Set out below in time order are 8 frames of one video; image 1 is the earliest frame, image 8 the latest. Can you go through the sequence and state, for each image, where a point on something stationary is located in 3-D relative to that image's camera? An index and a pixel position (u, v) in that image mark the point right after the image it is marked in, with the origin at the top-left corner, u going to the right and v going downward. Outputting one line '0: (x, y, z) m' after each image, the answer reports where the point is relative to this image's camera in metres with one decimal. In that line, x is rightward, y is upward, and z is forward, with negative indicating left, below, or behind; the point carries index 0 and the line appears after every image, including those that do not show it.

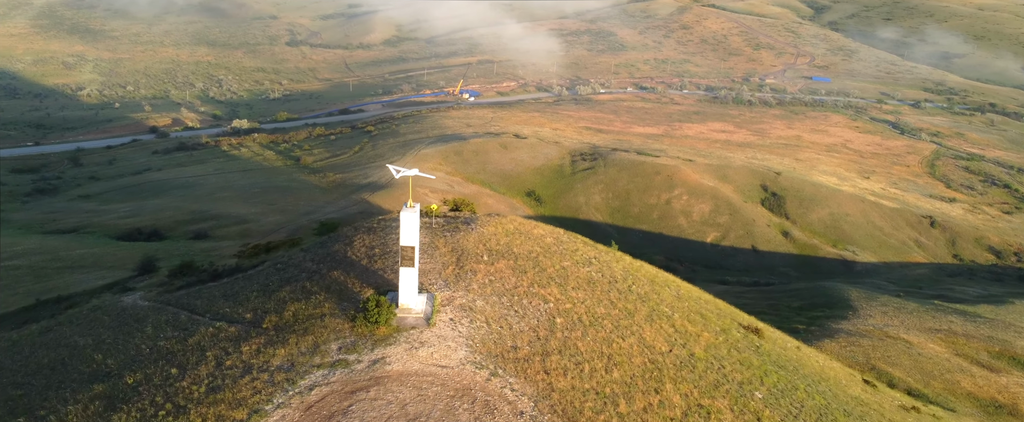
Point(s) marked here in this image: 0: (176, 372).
0: (-8.6, -4.1, +15.2) m
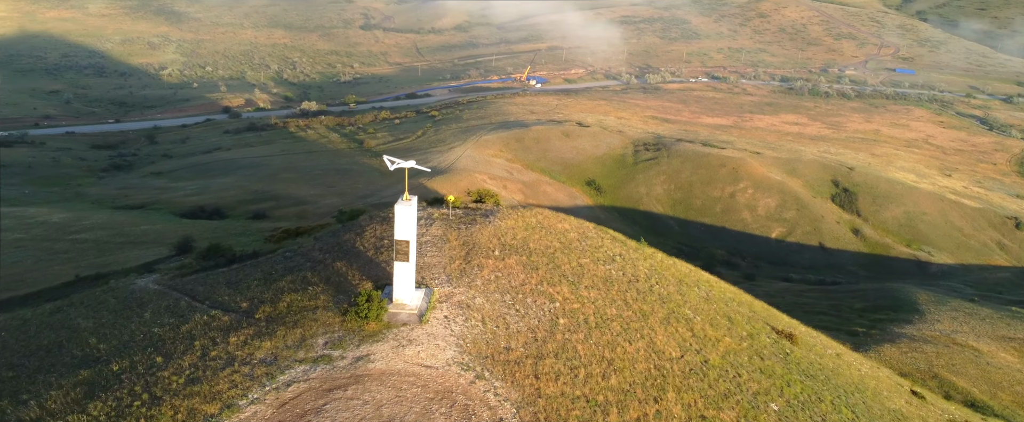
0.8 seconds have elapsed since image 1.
0: (-8.9, -3.8, +15.1) m
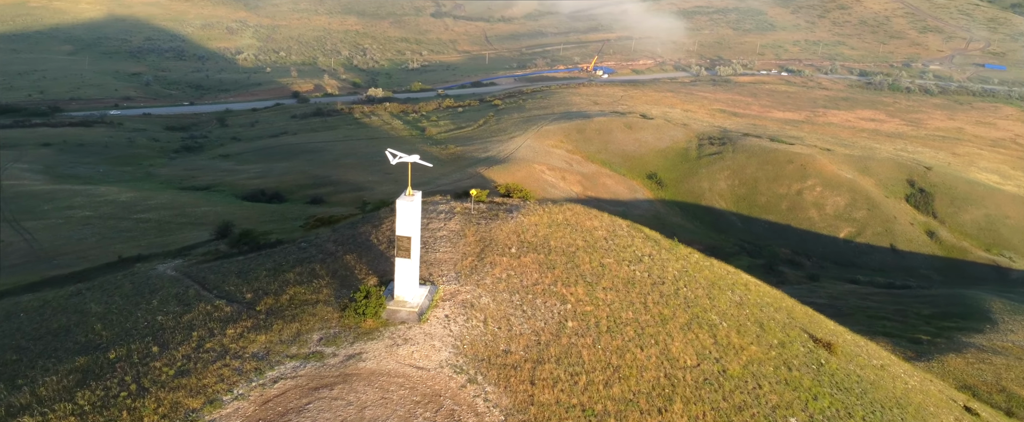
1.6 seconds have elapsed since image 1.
0: (-9.0, -3.6, +15.1) m
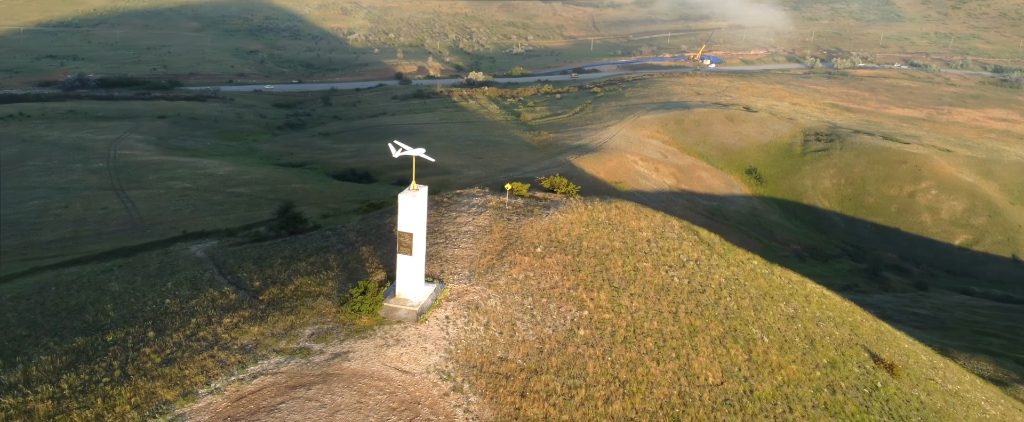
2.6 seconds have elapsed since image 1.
0: (-9.2, -3.2, +15.3) m
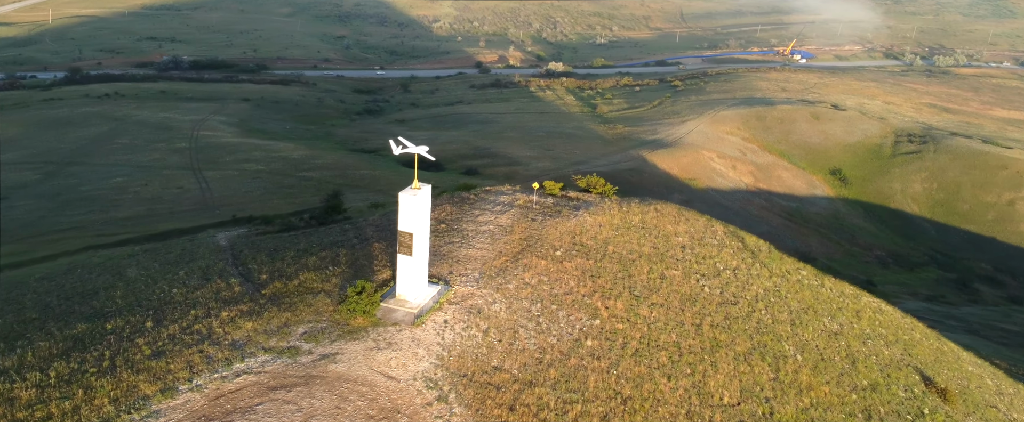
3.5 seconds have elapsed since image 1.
0: (-9.4, -3.0, +15.4) m
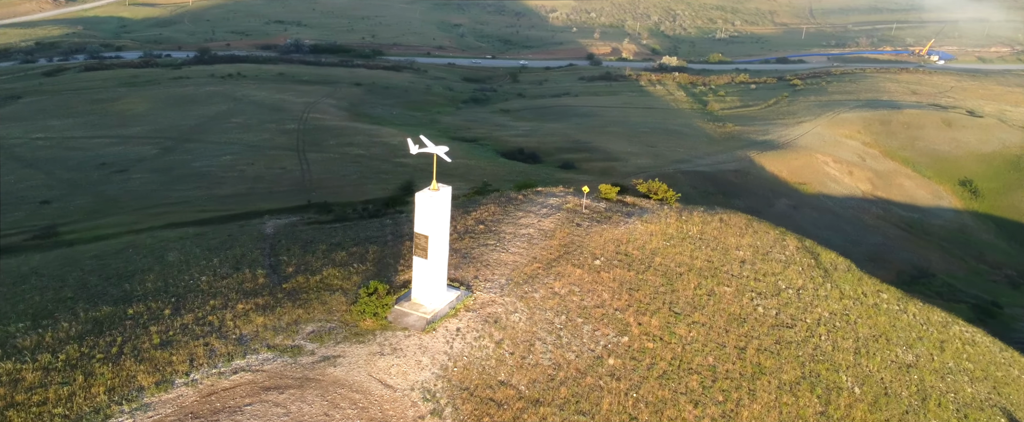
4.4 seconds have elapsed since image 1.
0: (-9.1, -2.7, +15.7) m
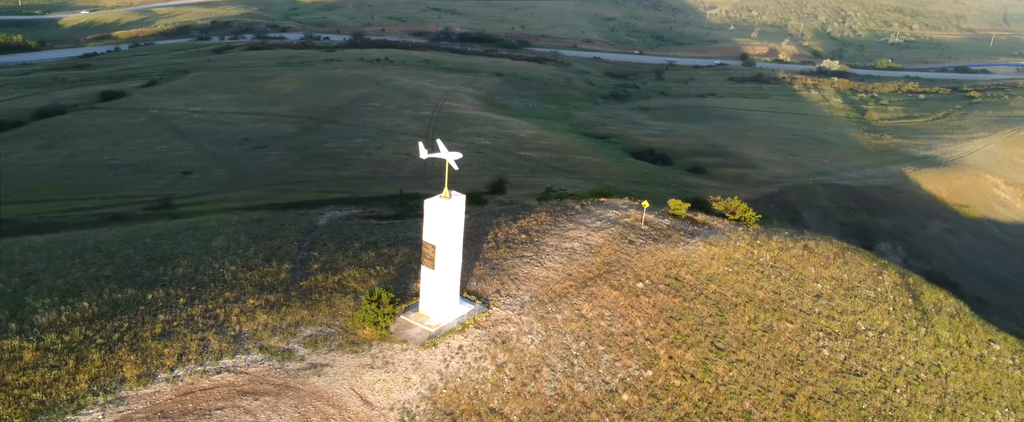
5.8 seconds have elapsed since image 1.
0: (-9.0, -2.5, +16.2) m
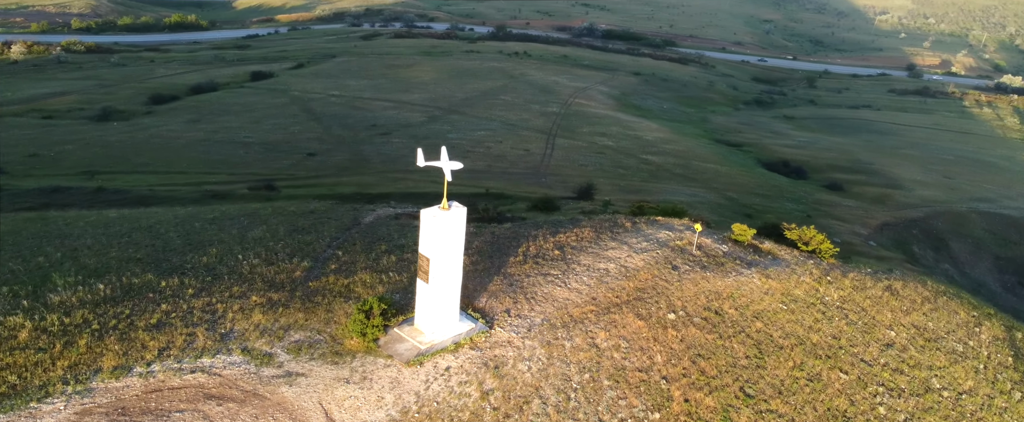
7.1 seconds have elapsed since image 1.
0: (-9.1, -2.3, +16.7) m
